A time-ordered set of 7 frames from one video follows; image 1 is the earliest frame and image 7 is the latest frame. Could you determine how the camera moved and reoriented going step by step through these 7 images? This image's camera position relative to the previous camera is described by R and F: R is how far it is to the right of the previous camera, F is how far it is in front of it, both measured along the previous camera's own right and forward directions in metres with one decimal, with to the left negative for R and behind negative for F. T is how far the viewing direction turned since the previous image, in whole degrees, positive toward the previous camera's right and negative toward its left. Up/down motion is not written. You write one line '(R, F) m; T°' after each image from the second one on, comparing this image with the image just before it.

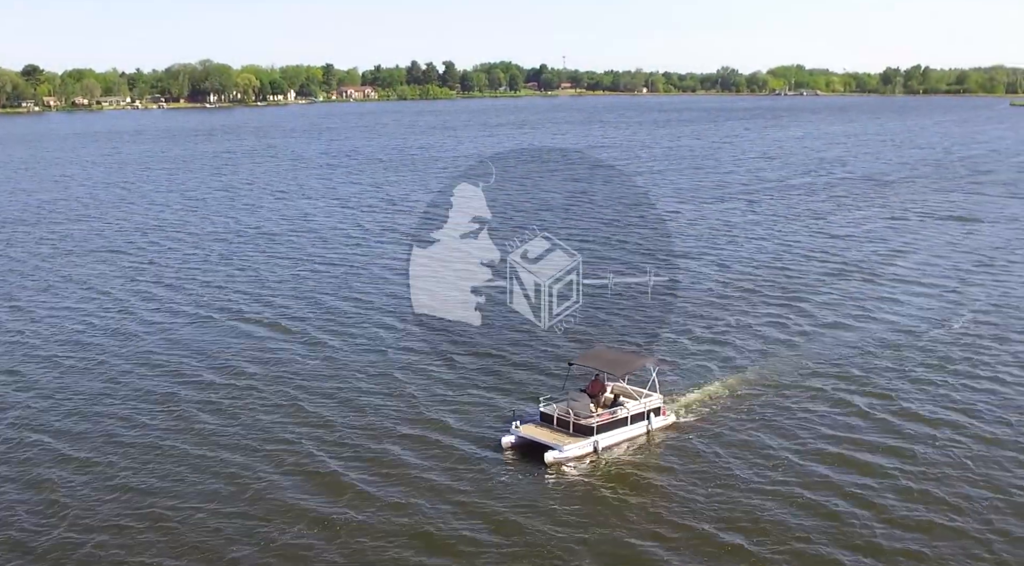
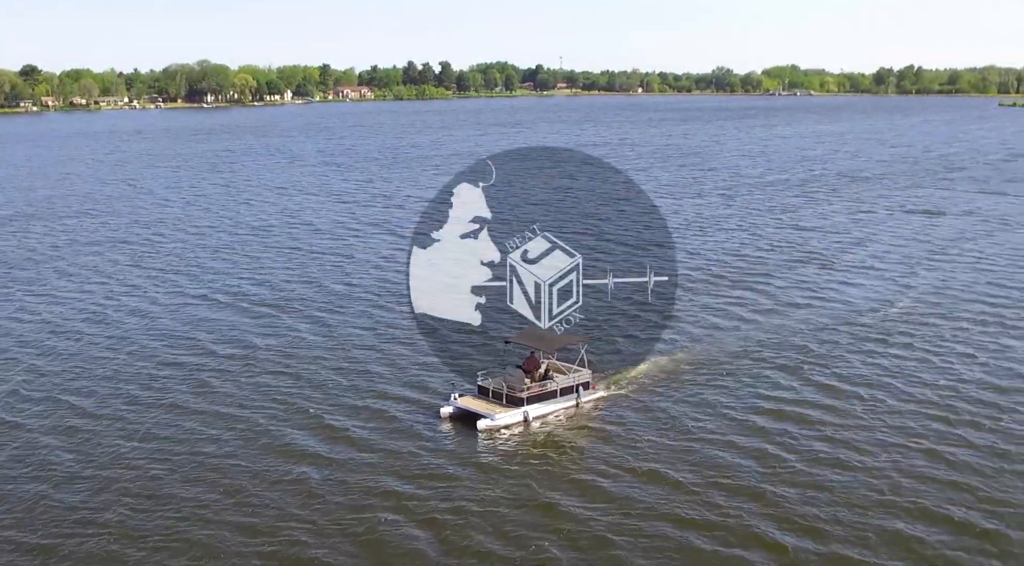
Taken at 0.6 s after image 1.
(+1.0, -4.6) m; 0°
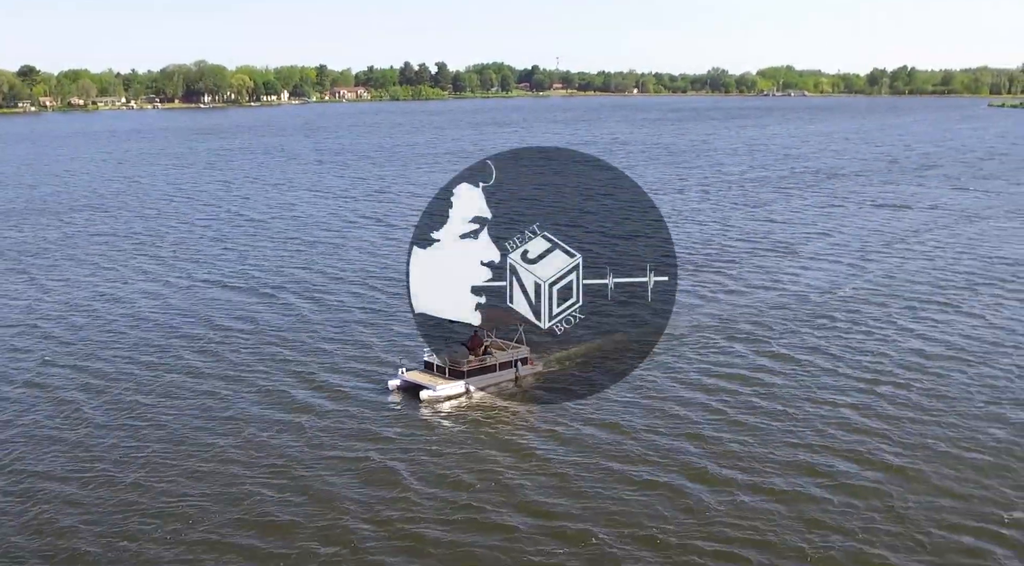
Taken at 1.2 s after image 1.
(+1.0, -4.7) m; 0°
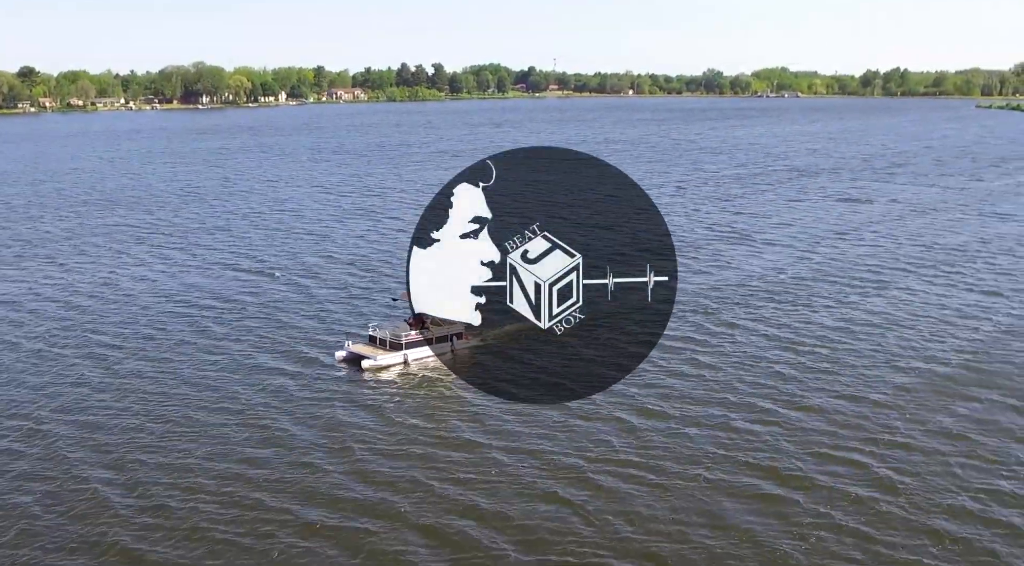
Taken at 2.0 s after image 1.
(+1.8, -5.5) m; 0°
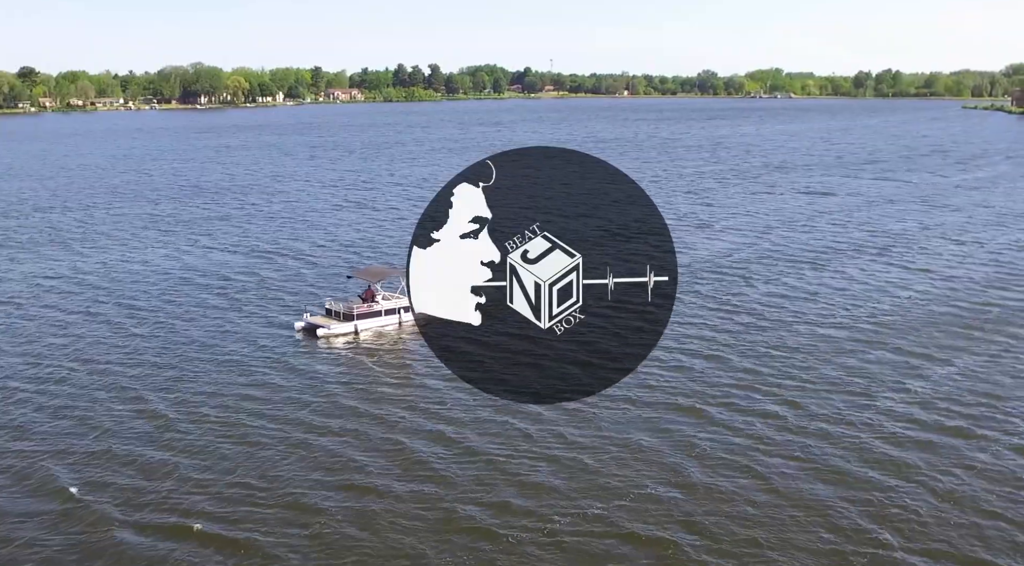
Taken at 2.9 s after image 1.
(+1.1, -7.6) m; 0°
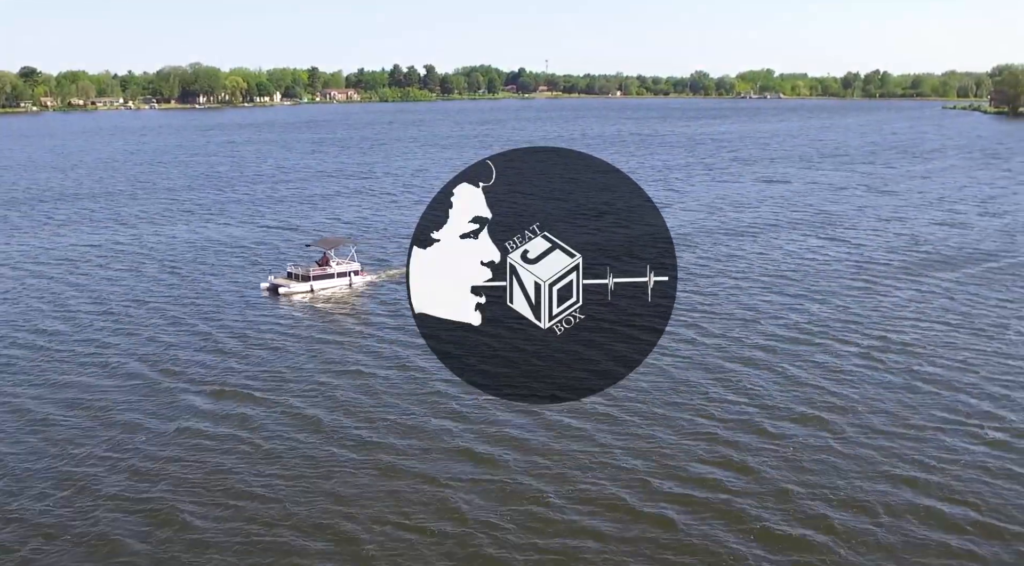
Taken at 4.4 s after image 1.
(+1.0, -12.1) m; 0°
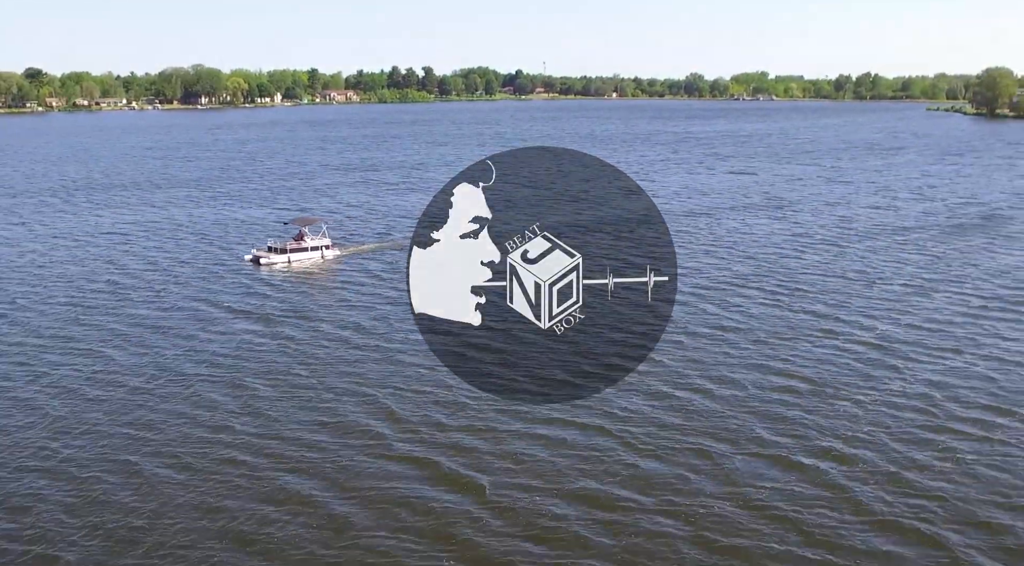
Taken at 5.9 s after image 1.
(+0.5, -12.6) m; 0°
